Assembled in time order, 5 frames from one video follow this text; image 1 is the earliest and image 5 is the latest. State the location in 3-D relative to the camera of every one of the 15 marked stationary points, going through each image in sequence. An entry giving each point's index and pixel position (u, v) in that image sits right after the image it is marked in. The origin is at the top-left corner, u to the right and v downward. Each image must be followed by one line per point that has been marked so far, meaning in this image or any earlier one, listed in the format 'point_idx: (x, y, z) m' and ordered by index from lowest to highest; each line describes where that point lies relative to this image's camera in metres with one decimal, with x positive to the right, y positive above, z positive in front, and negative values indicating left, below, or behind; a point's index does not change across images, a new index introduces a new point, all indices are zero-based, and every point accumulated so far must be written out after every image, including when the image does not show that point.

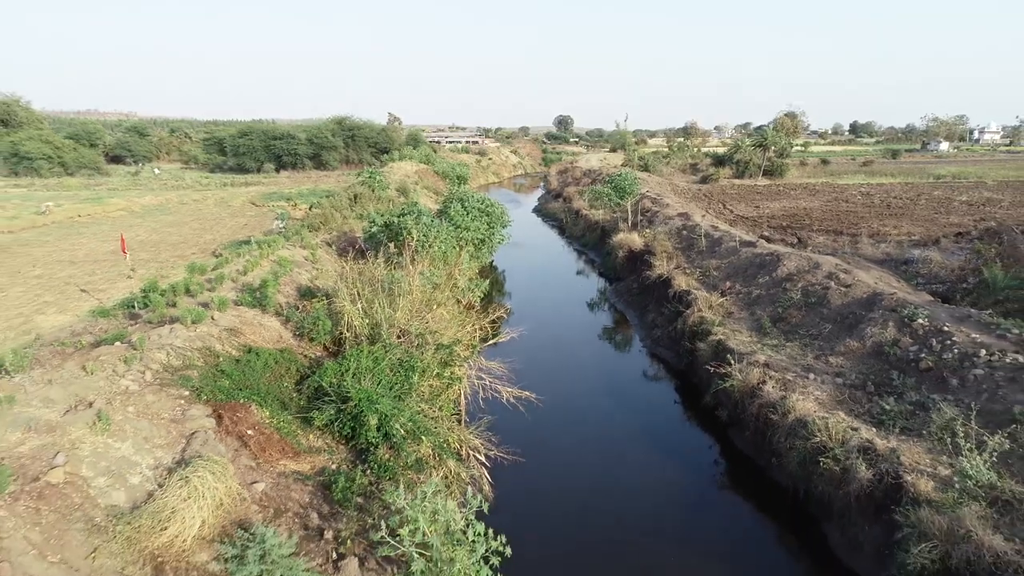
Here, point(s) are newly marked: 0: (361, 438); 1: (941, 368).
0: (-0.8, -0.8, +5.6) m
1: (+2.8, -0.5, +7.0) m
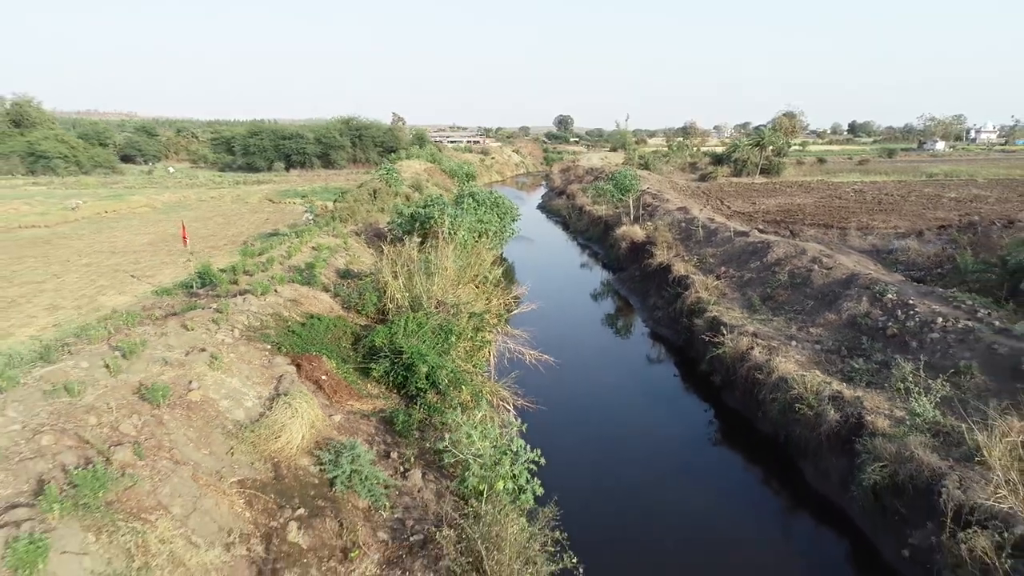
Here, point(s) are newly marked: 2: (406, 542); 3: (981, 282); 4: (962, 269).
0: (-0.6, -0.6, +6.7) m
1: (+3.0, -0.3, +8.1) m
2: (-0.5, -1.1, +4.6) m
3: (+4.5, +0.1, +10.2) m
4: (+4.6, +0.2, +10.9) m
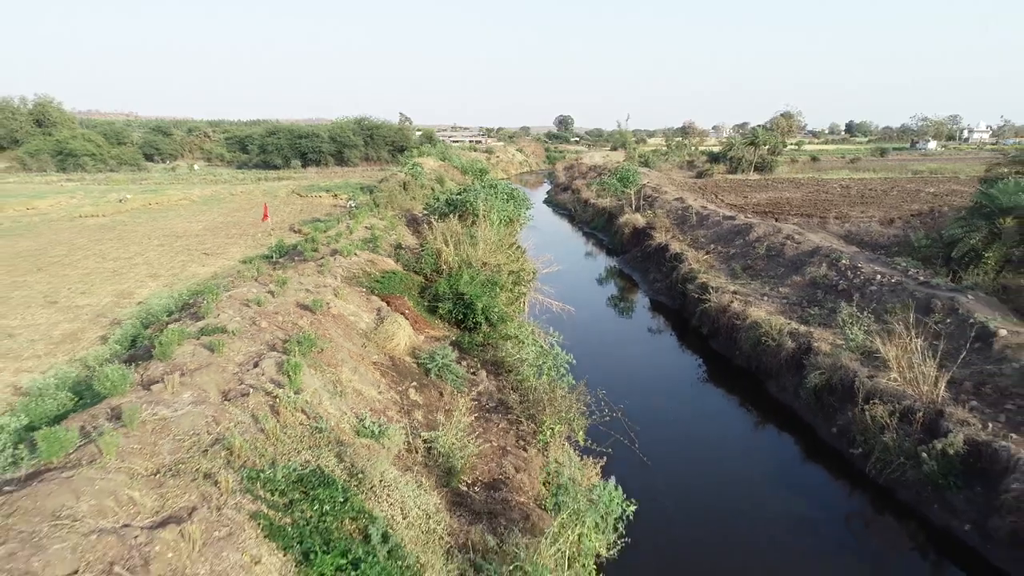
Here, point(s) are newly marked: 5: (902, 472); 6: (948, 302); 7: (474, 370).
0: (-0.3, -0.3, +8.9) m
1: (+3.2, 0.0, +10.3) m
2: (-0.2, -0.7, +6.8) m
3: (+4.8, +0.4, +12.4) m
4: (+4.9, +0.5, +13.1) m
5: (+2.4, -1.1, +6.7) m
6: (+3.5, -0.1, +8.5) m
7: (-0.3, -0.6, +7.7) m
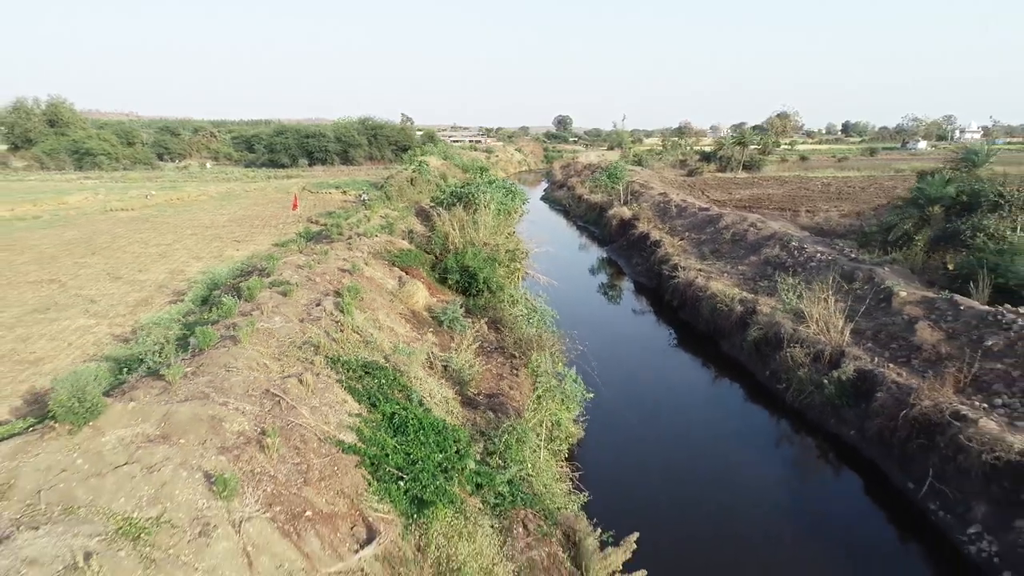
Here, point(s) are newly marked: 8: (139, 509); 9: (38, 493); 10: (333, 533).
0: (-0.4, 0.0, +10.8) m
1: (+3.2, +0.3, +12.1) m
2: (-0.2, -0.5, +8.7) m
3: (+4.7, +0.7, +14.3) m
4: (+4.9, +0.8, +15.0) m
5: (+2.4, -0.9, +8.5) m
6: (+3.5, +0.2, +10.4) m
7: (-0.3, -0.3, +9.5) m
8: (-1.1, -0.7, +3.3) m
9: (-1.5, -0.6, +3.3) m
10: (-0.6, -0.8, +3.7) m
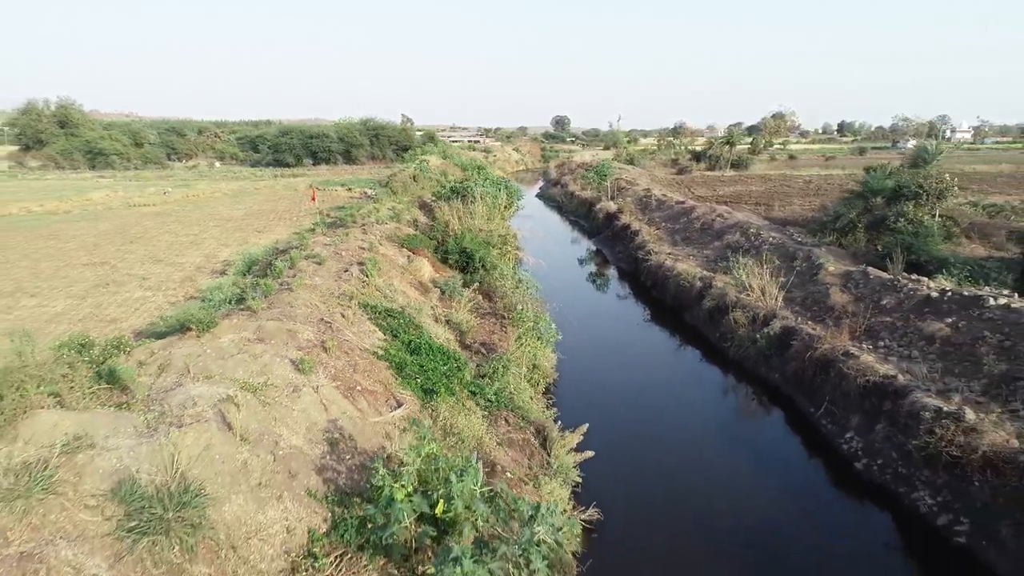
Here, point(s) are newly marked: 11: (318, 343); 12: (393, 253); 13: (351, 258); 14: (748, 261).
0: (-0.5, +0.3, +12.6) m
1: (+3.1, +0.5, +14.0) m
2: (-0.3, -0.2, +10.5) m
3: (+4.6, +0.9, +16.1) m
4: (+4.8, +1.1, +16.8) m
5: (+2.3, -0.6, +10.4) m
6: (+3.4, +0.4, +12.2) m
7: (-0.4, -0.1, +11.4) m
8: (-1.2, -0.4, +5.1) m
9: (-1.6, -0.4, +5.1) m
10: (-0.7, -0.6, +5.5) m
11: (-1.1, -0.3, +5.9) m
12: (-1.3, +0.4, +11.3) m
13: (-1.5, +0.3, +9.8) m
14: (+2.8, +0.3, +12.7) m
